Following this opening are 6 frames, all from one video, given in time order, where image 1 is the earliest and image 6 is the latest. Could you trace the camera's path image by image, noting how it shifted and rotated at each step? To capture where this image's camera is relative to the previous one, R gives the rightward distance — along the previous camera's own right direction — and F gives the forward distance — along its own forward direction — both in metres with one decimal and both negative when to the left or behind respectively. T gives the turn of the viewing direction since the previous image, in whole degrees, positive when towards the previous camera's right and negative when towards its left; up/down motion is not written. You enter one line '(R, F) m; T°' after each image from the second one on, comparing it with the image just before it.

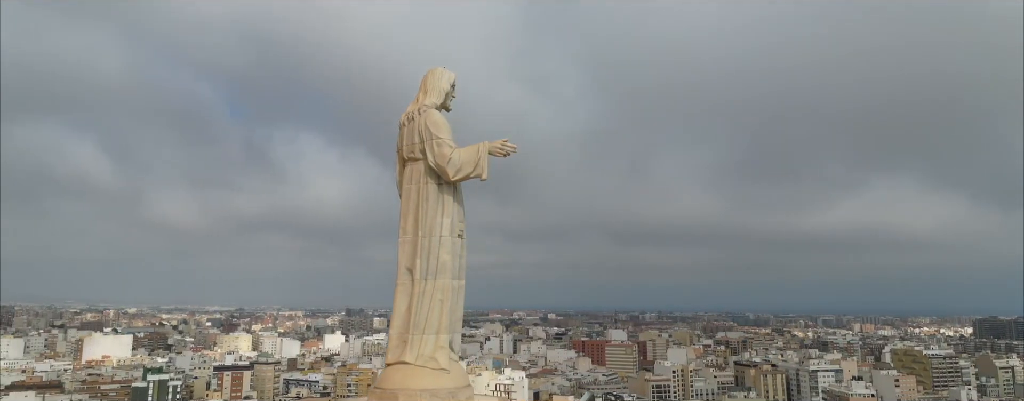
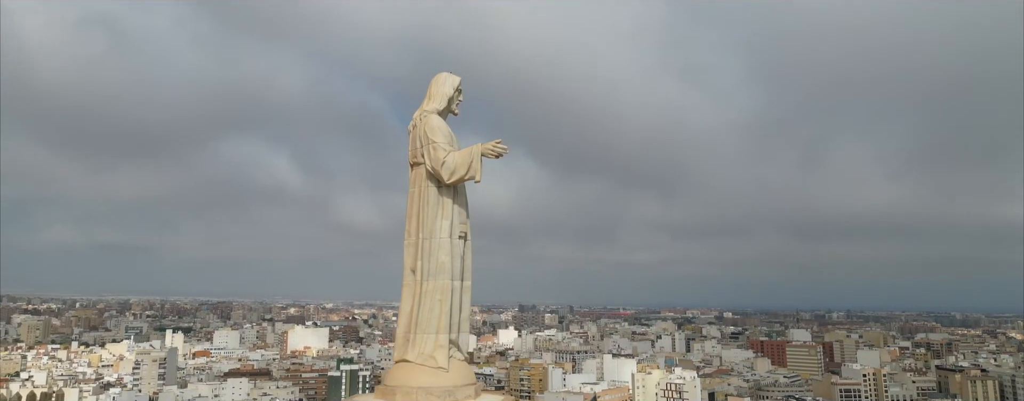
(+0.8, +0.1) m; -13°
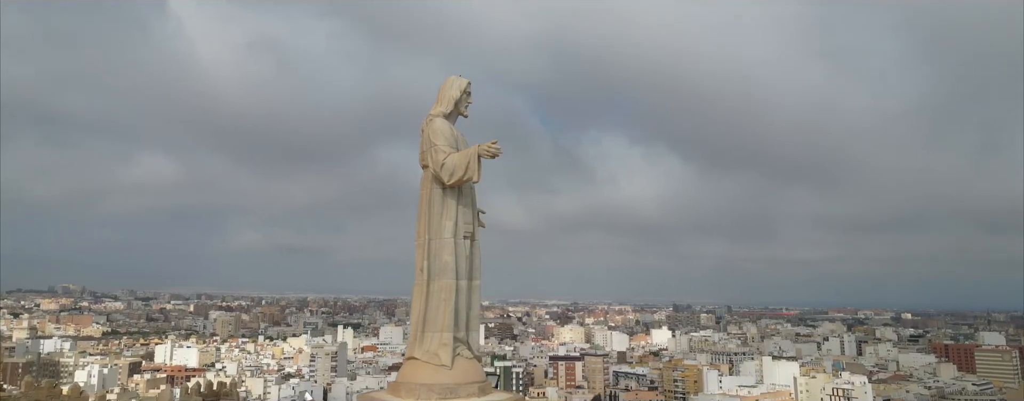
(+0.7, +0.1) m; -11°
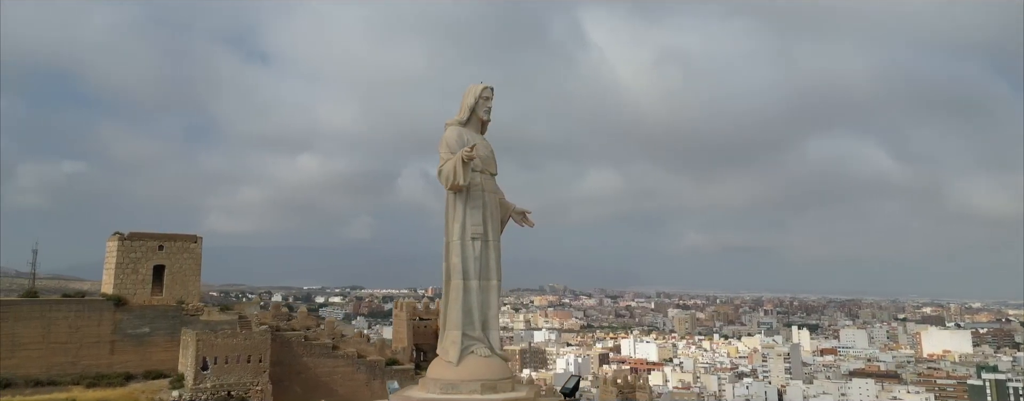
(+2.0, +0.6) m; -33°
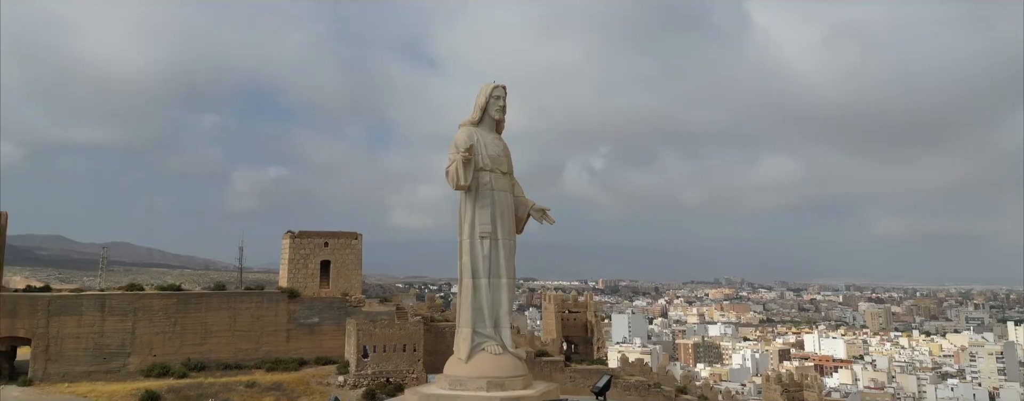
(+0.8, +0.1) m; -13°
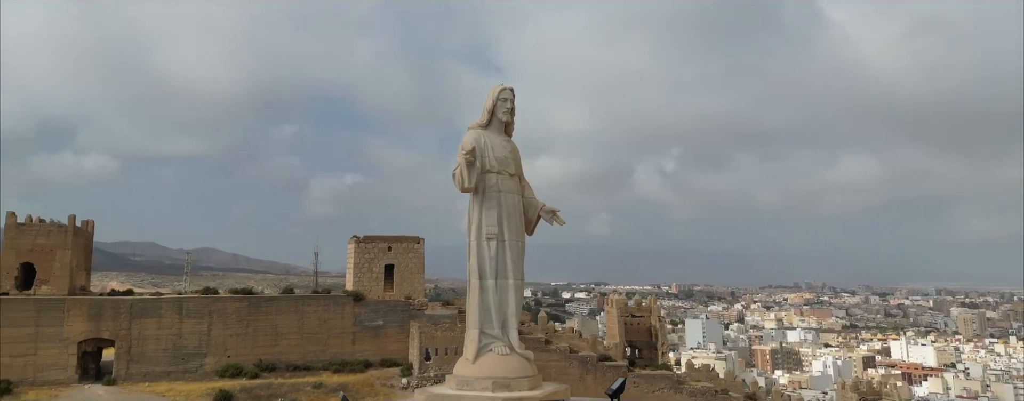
(+0.3, 0.0) m; -5°
